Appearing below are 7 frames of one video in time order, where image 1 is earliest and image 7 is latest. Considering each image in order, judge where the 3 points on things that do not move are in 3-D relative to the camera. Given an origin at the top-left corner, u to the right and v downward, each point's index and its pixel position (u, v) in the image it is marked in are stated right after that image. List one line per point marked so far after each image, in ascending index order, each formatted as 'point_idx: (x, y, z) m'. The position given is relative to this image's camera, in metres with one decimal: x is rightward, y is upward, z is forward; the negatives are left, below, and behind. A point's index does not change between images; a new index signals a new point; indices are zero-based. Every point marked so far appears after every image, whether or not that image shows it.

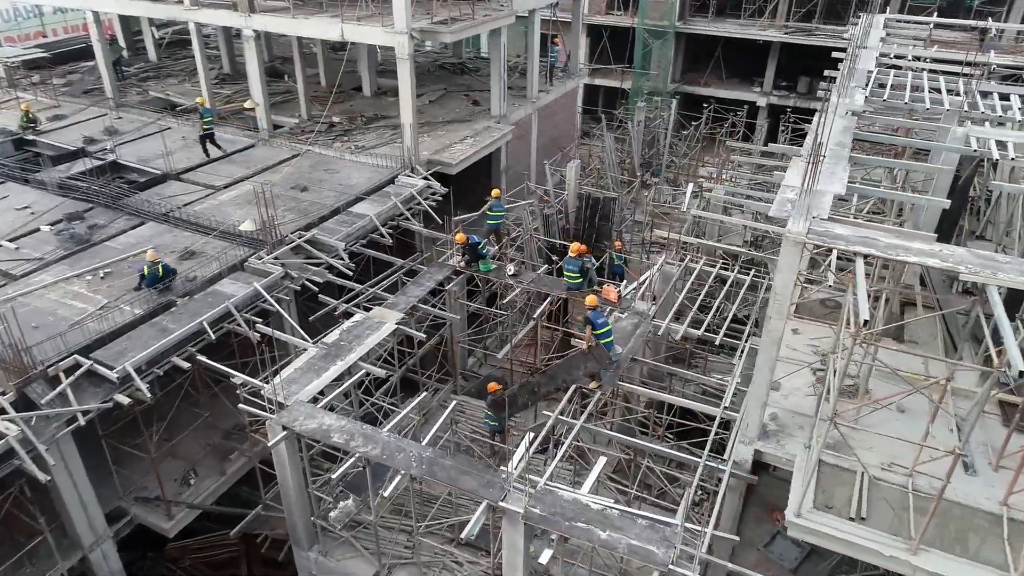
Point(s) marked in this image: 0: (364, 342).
0: (-2.8, -1.0, +12.5) m
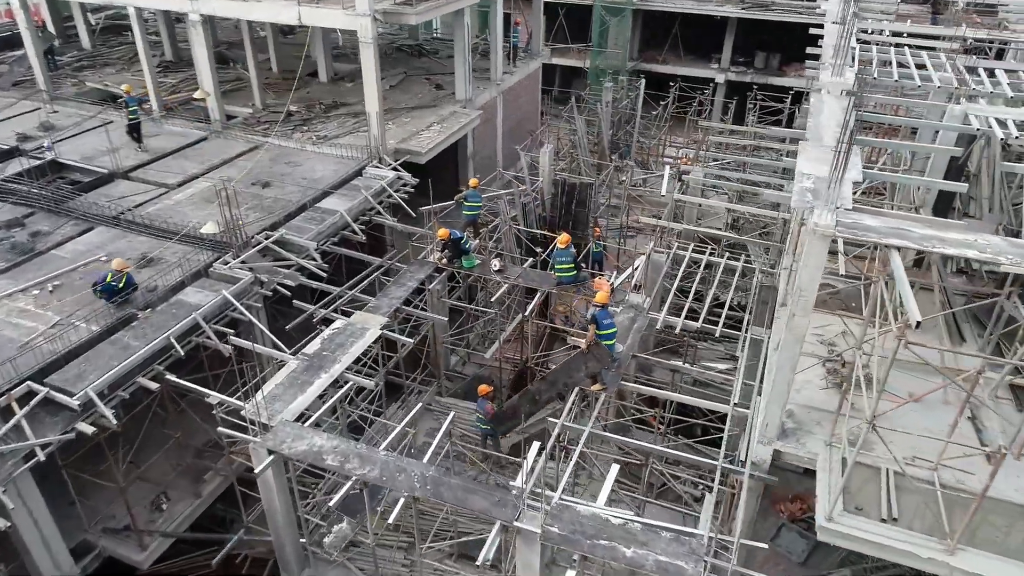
0: (-2.9, -1.1, +11.7) m
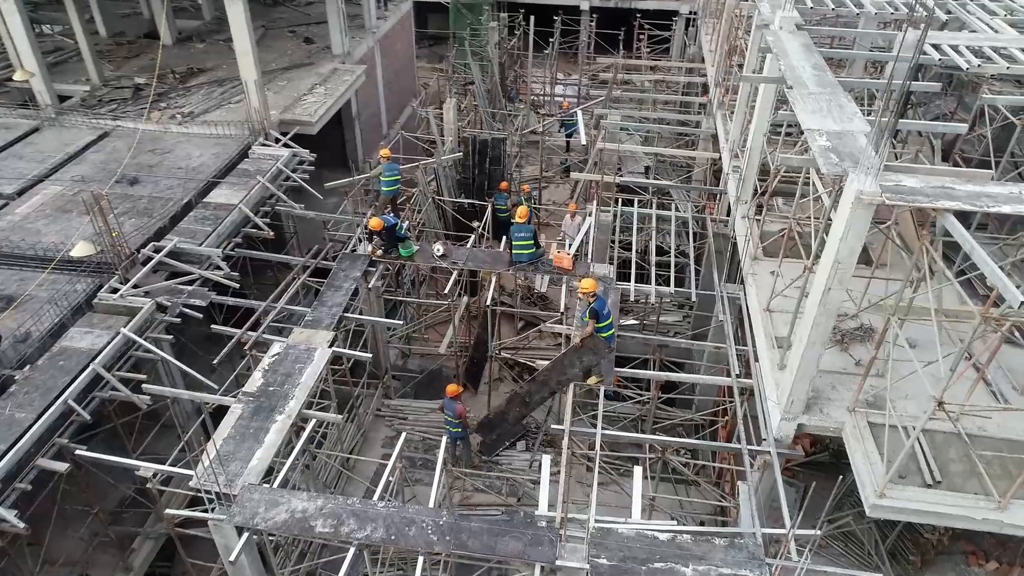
0: (-3.2, -1.4, +9.9) m
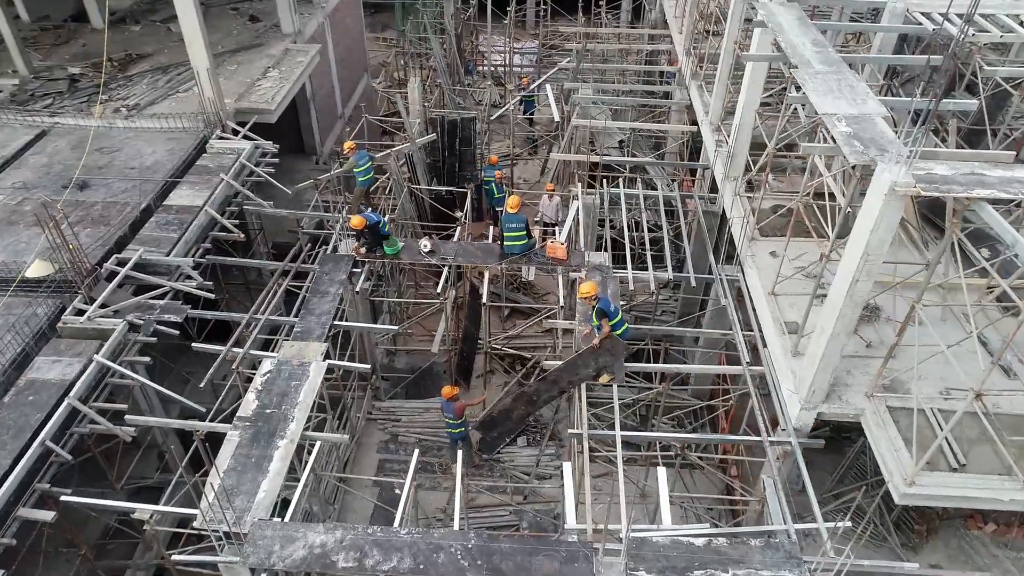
0: (-3.0, -1.6, +9.3) m
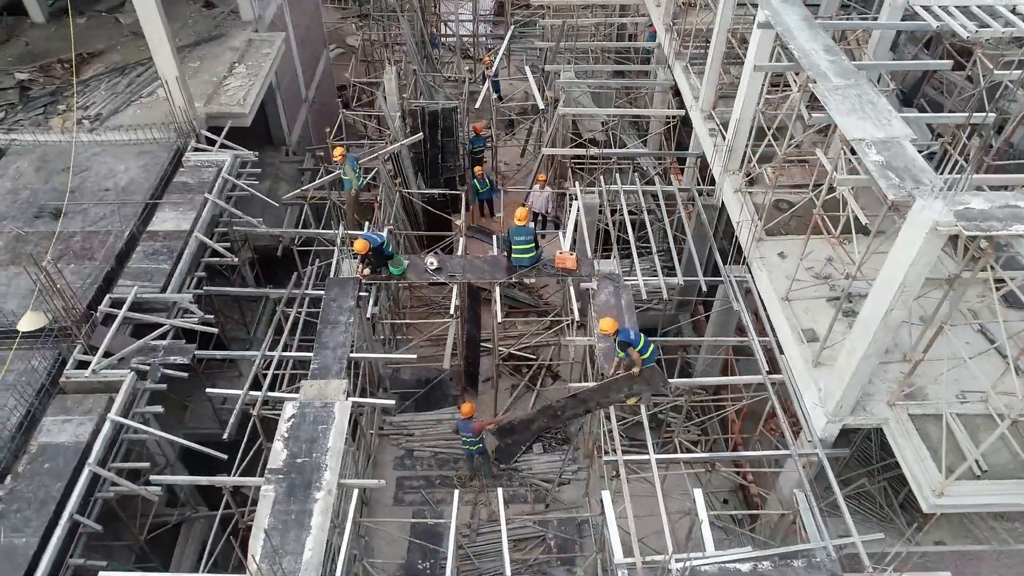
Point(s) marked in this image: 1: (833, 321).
0: (-2.5, -2.2, +9.2) m
1: (+4.9, -0.5, +10.3) m
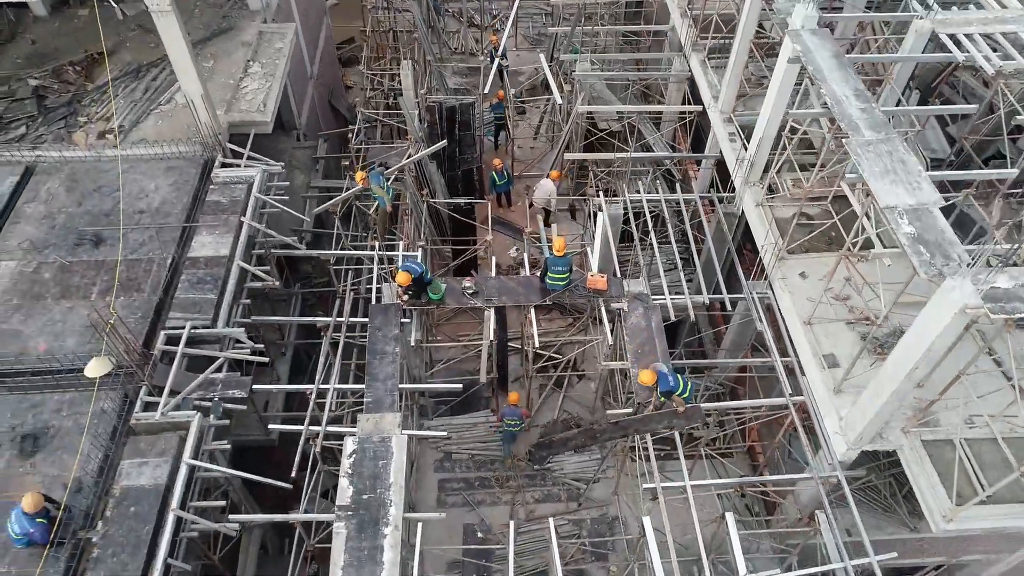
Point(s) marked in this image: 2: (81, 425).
0: (-1.8, -2.9, +10.0) m
1: (+5.6, -0.9, +11.0) m
2: (-6.7, -2.1, +10.4) m
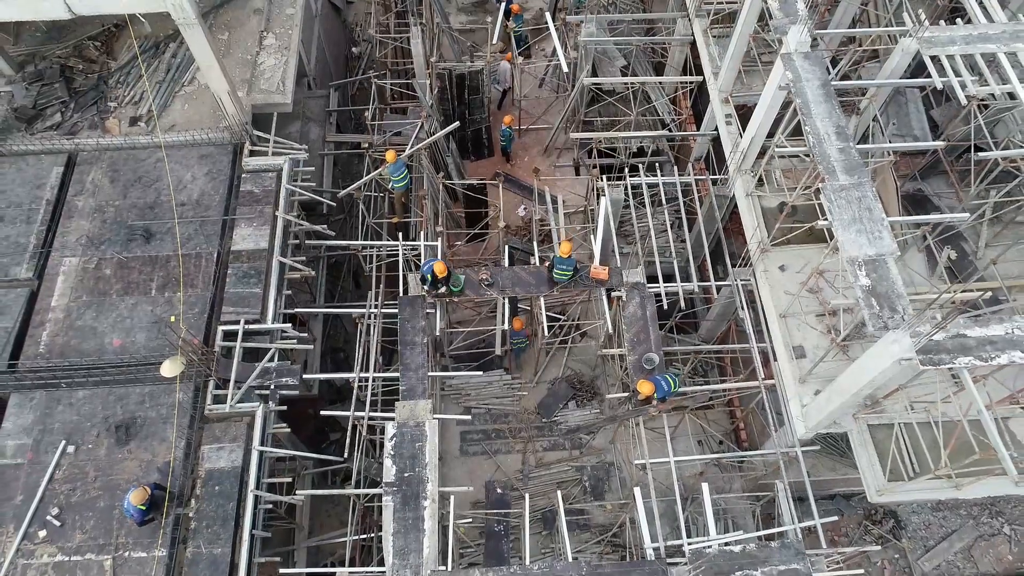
0: (-1.6, -3.1, +12.1) m
1: (+5.8, -0.9, +12.7) m
2: (-6.4, -2.3, +12.4) m
